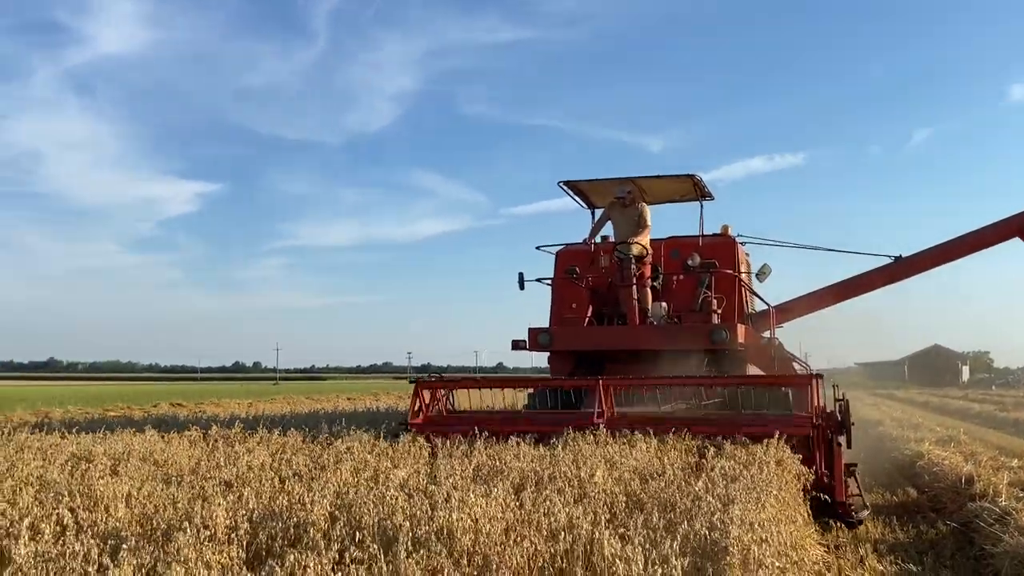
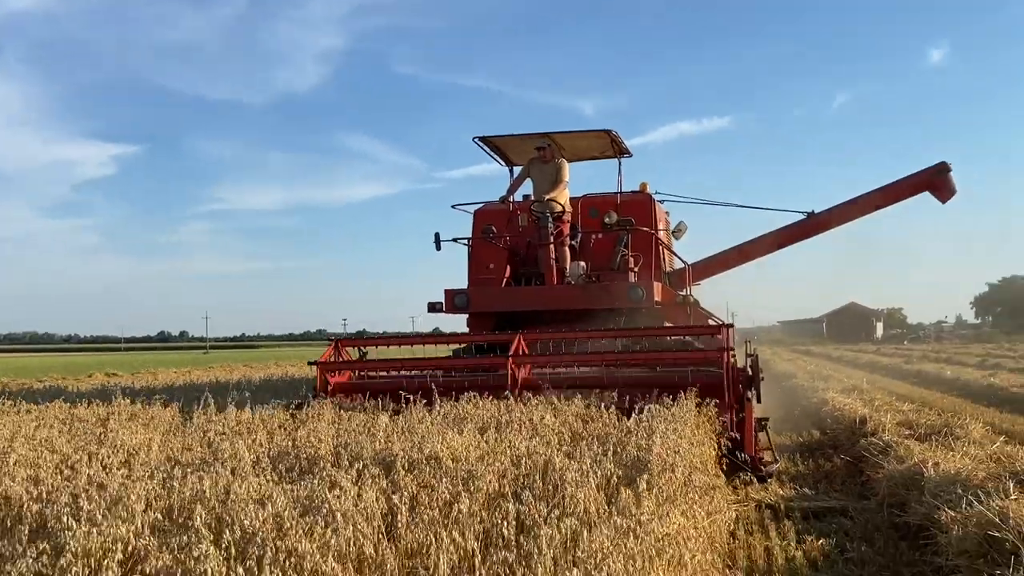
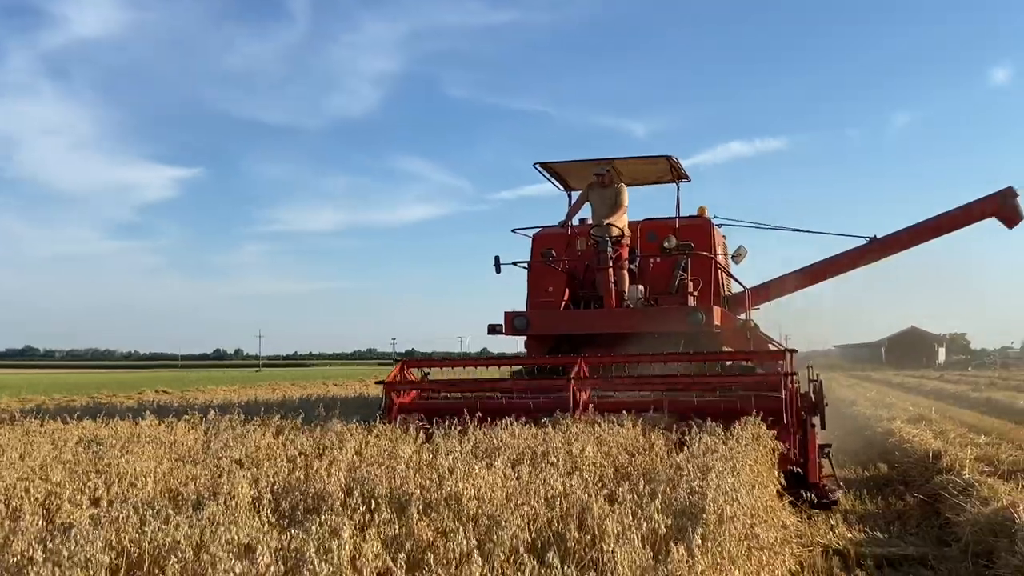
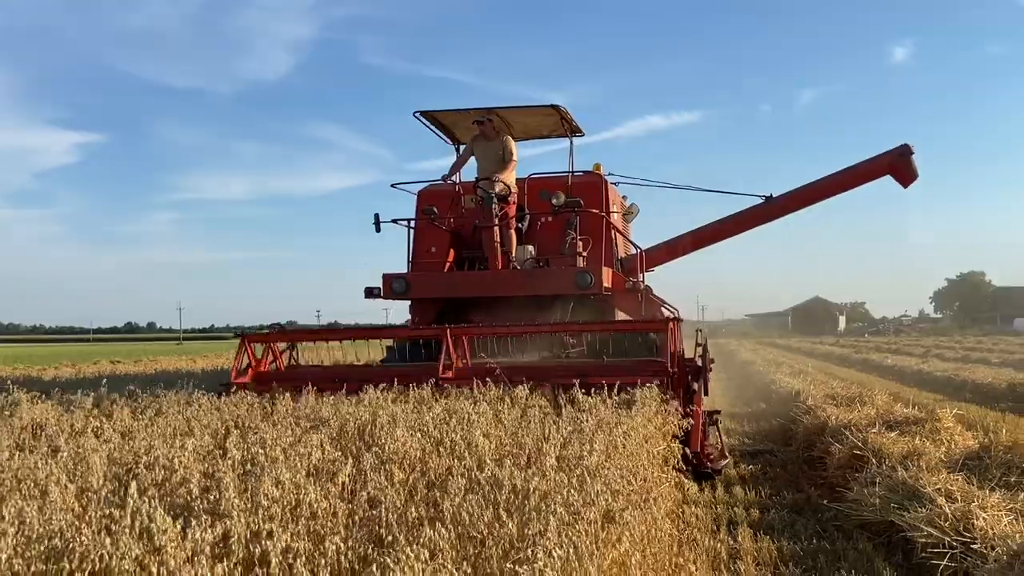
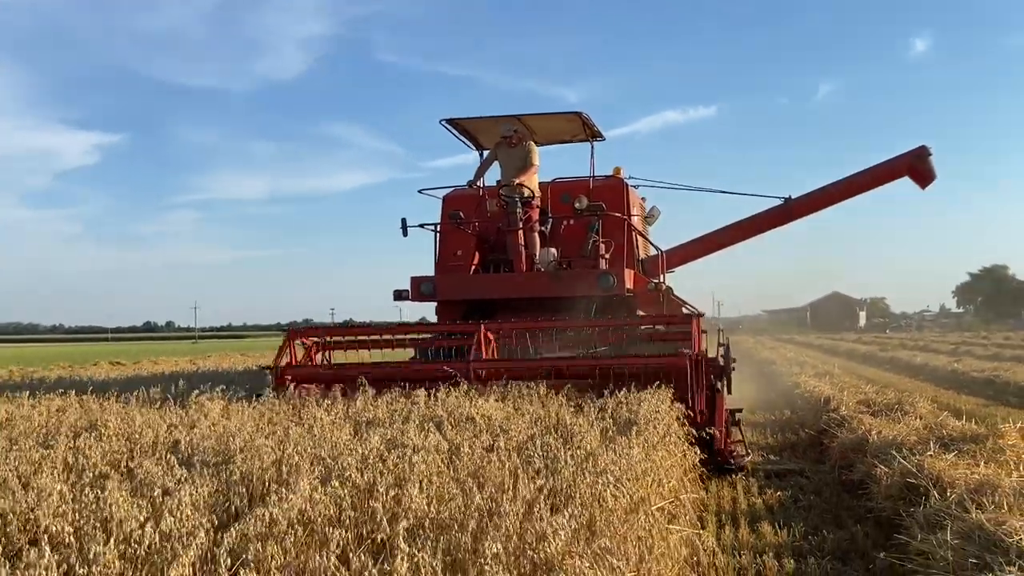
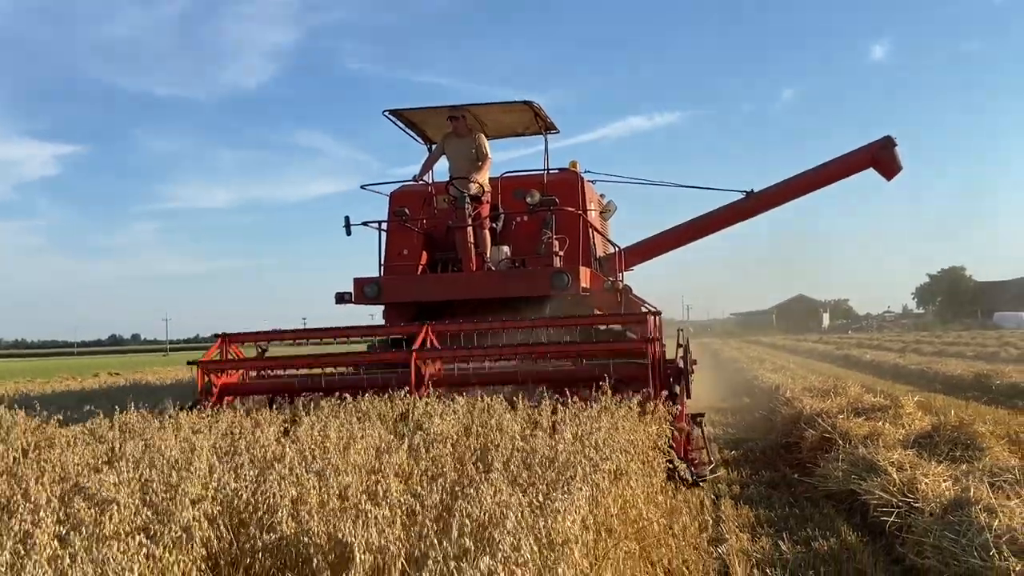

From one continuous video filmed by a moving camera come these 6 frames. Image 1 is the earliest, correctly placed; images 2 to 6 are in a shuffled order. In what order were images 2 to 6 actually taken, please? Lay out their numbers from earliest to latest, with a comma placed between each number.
3, 2, 5, 4, 6
